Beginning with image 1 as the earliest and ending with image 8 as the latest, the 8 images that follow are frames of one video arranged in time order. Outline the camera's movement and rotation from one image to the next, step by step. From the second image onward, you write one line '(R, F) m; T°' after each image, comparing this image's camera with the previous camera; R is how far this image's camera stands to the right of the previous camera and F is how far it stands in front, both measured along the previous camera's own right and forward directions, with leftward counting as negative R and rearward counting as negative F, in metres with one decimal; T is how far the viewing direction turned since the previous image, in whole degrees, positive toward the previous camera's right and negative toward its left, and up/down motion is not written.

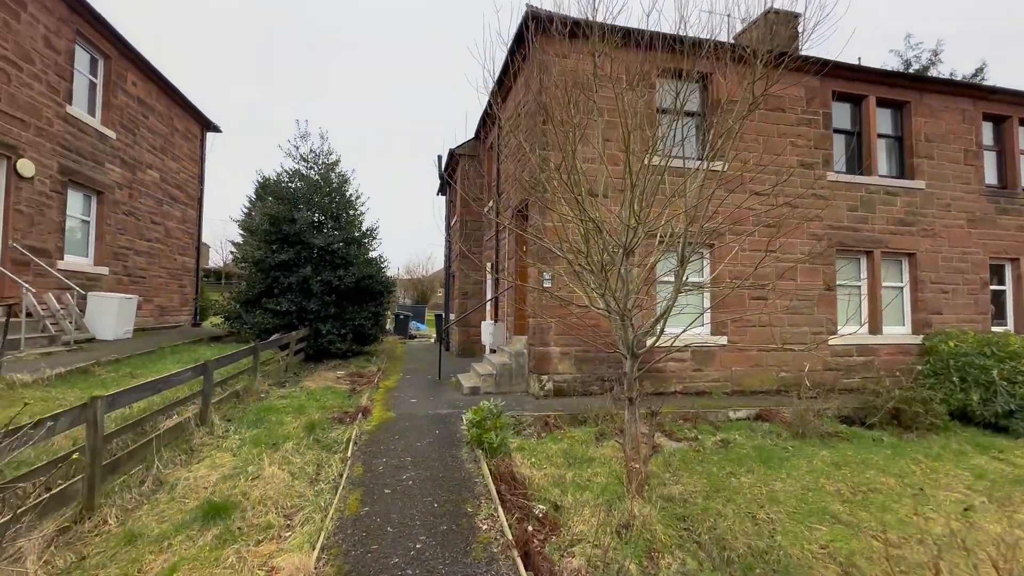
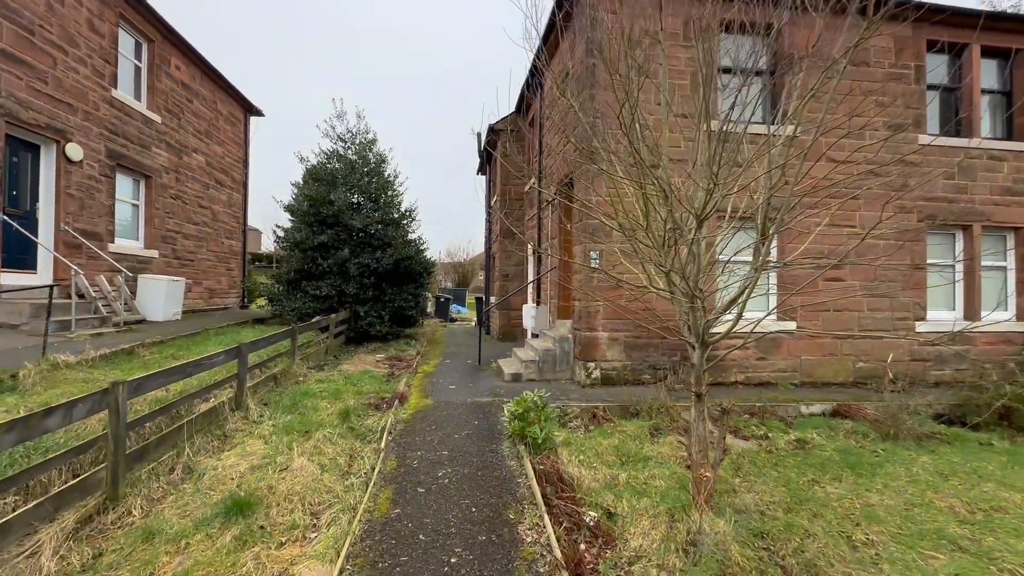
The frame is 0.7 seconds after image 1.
(0.0, +0.4) m; -5°
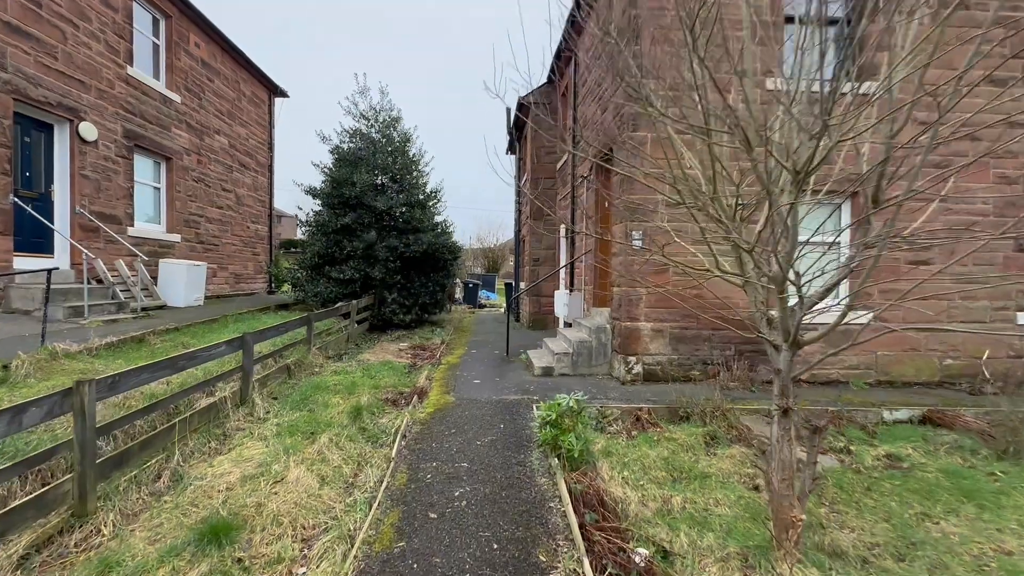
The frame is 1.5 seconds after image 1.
(0.0, +0.6) m; -4°
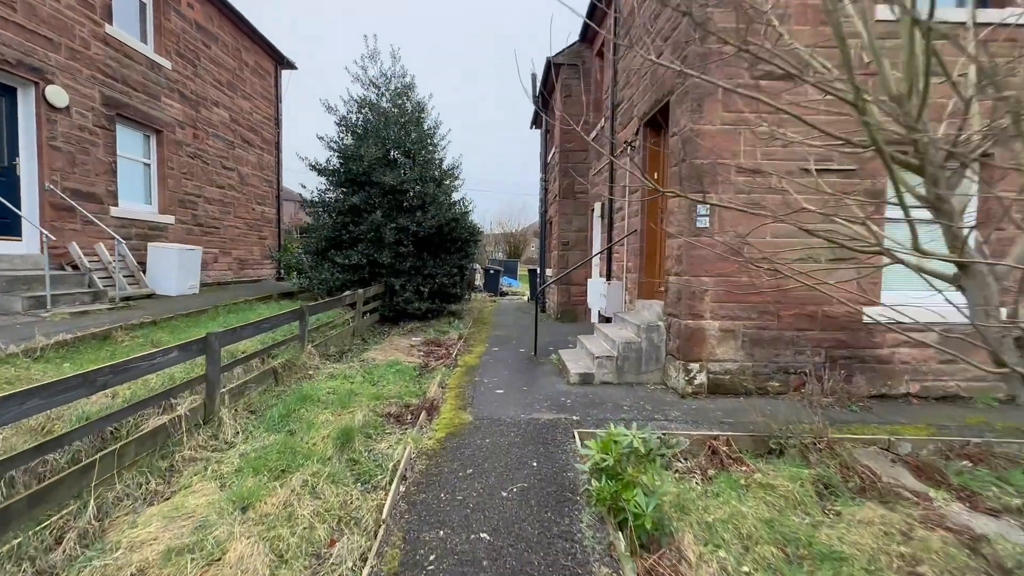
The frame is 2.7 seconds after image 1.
(-0.1, +1.1) m; -3°
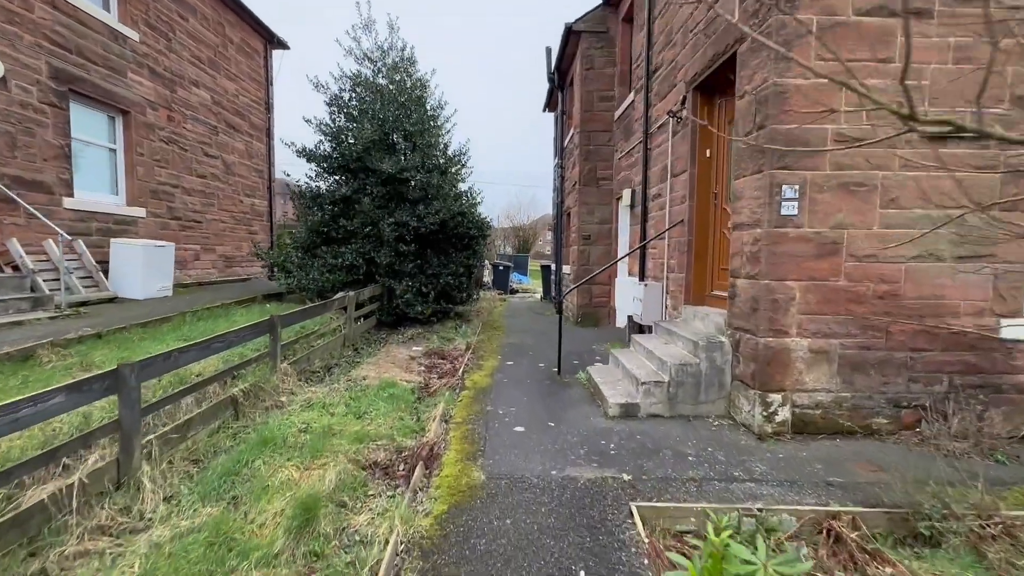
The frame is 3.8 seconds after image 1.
(-0.1, +1.0) m; -1°
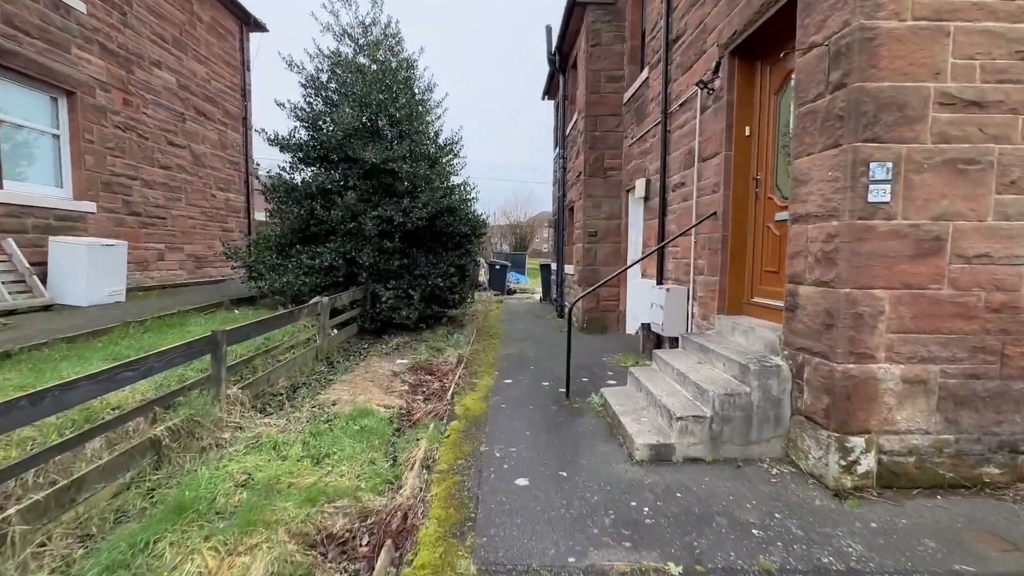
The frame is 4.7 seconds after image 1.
(0.0, +0.8) m; 0°
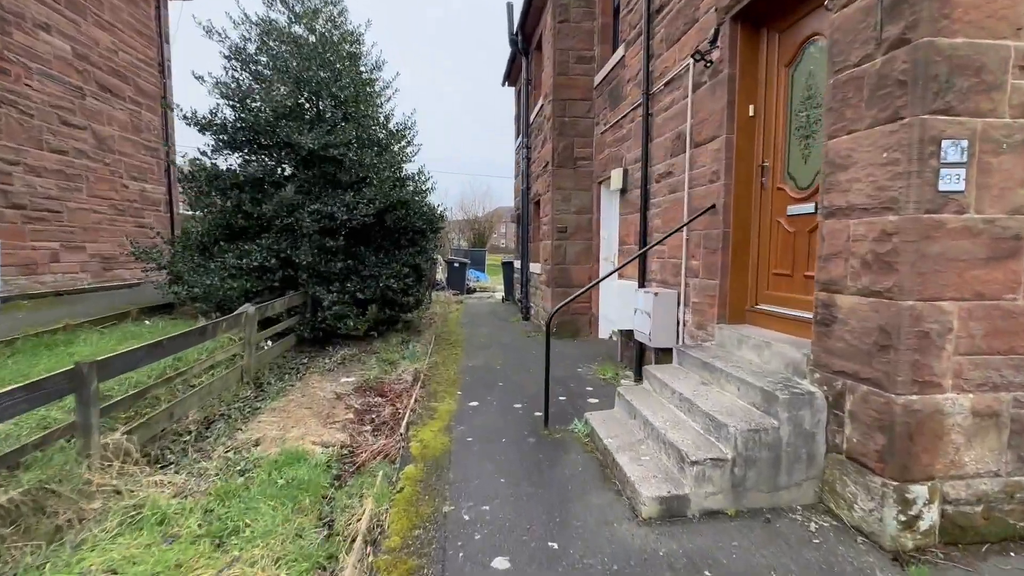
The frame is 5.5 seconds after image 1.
(-0.1, +0.7) m; +5°
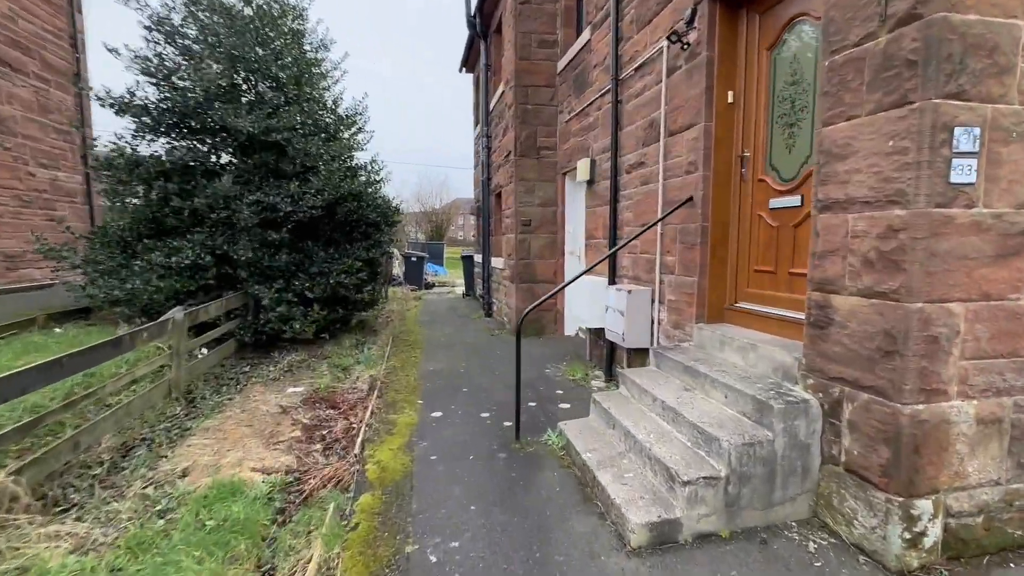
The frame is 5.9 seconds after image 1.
(0.0, +0.3) m; +5°
